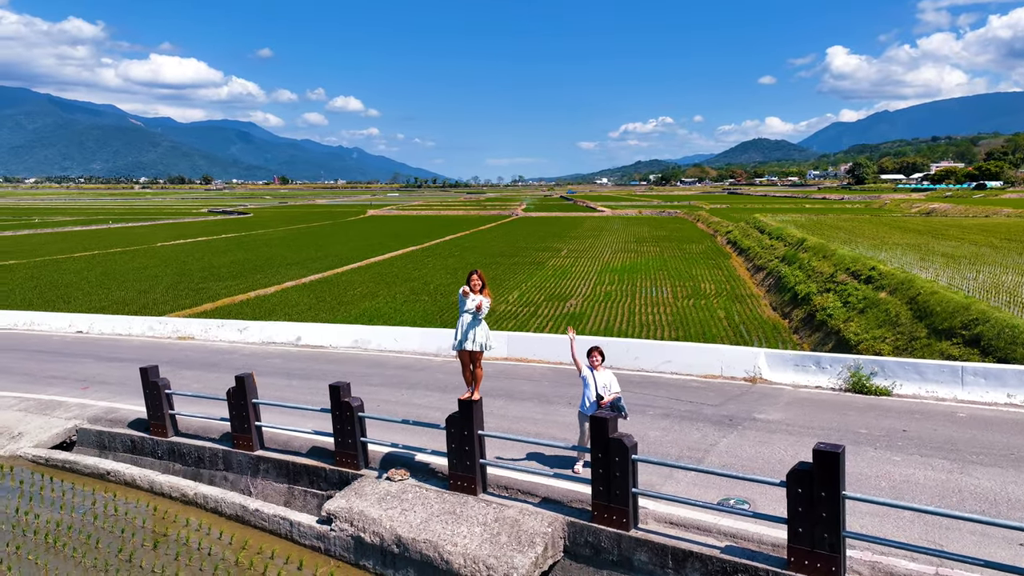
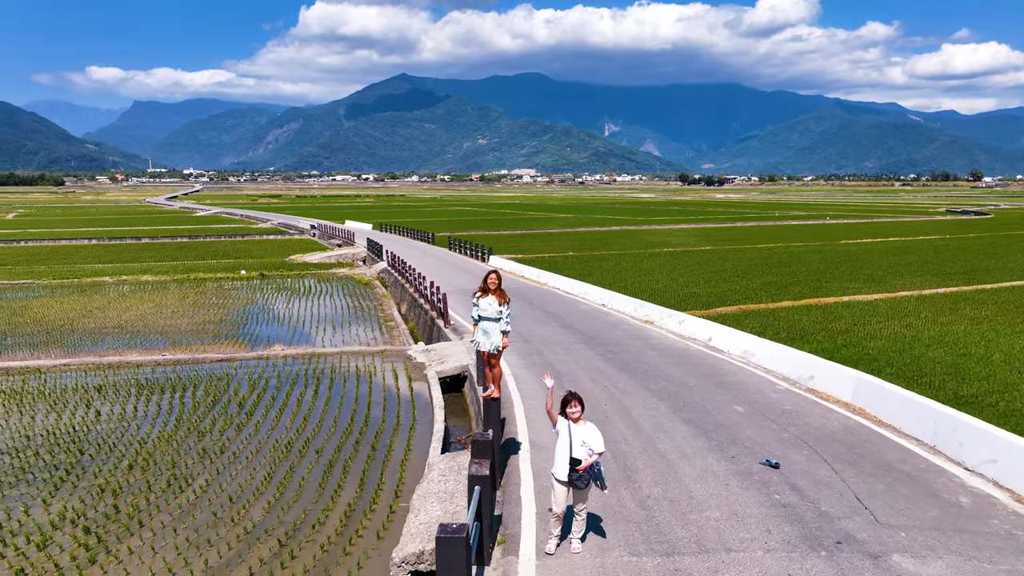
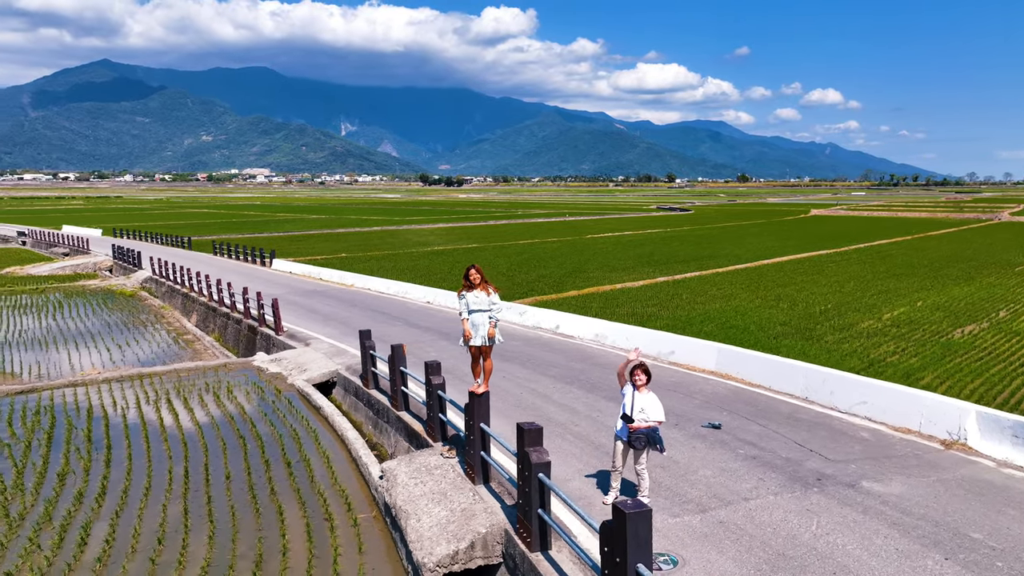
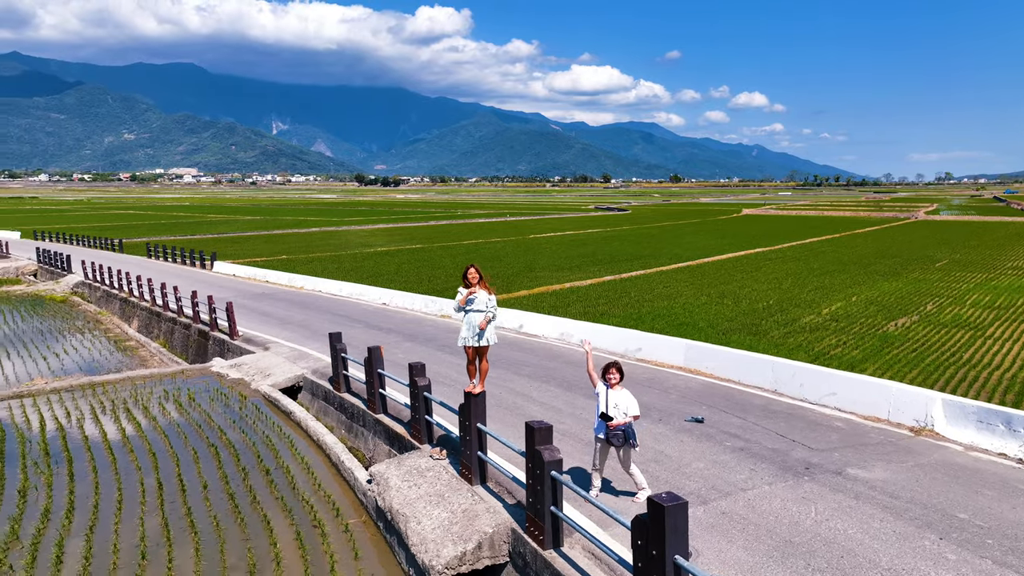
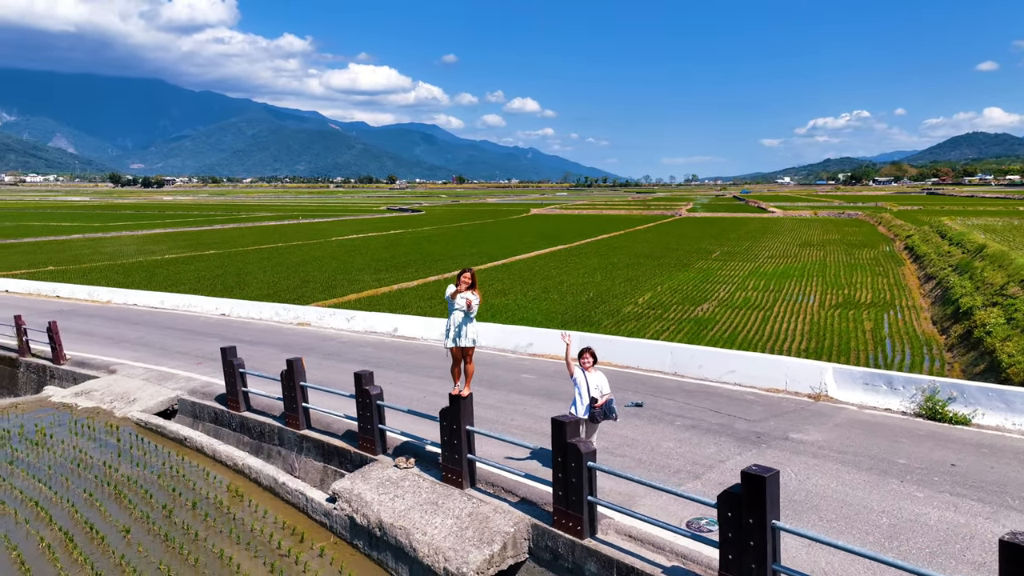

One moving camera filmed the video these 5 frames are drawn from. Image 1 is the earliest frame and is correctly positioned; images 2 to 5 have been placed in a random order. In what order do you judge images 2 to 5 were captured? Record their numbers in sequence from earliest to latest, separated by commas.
5, 4, 3, 2
